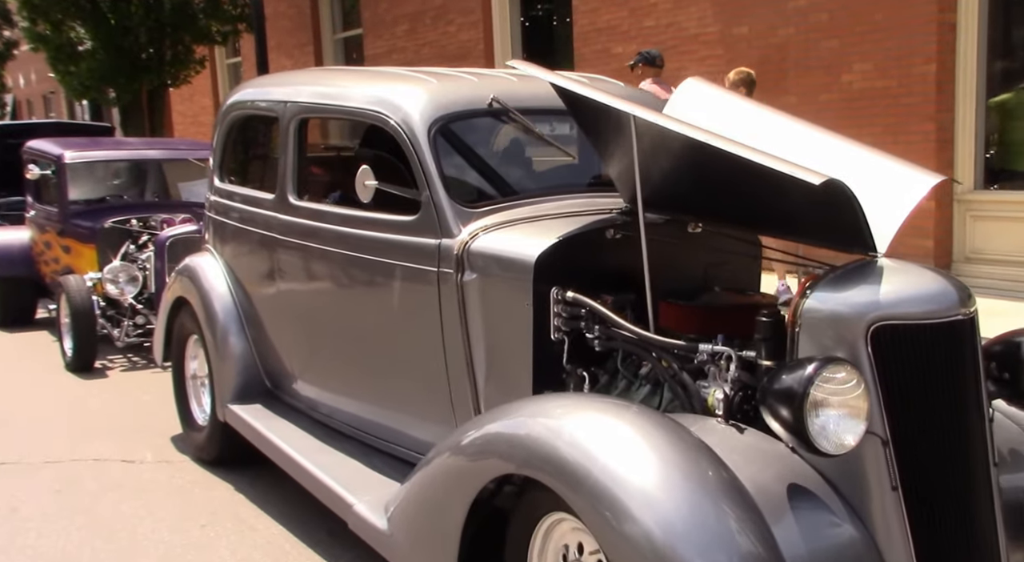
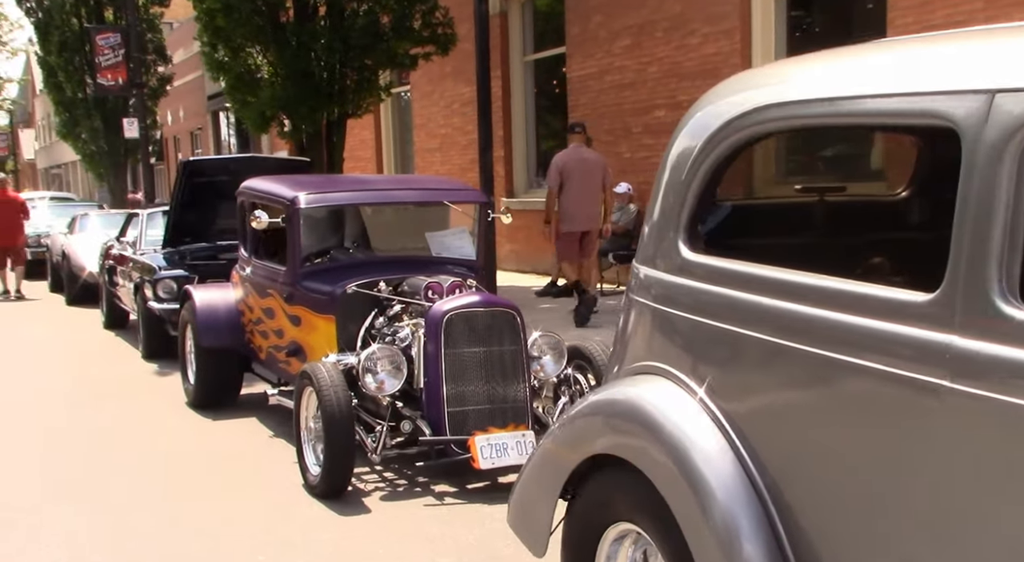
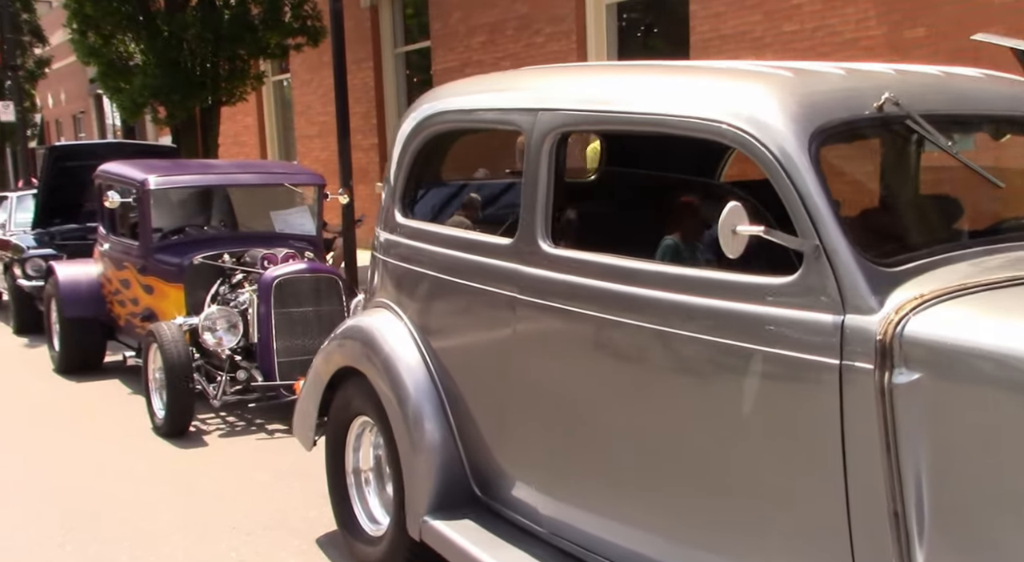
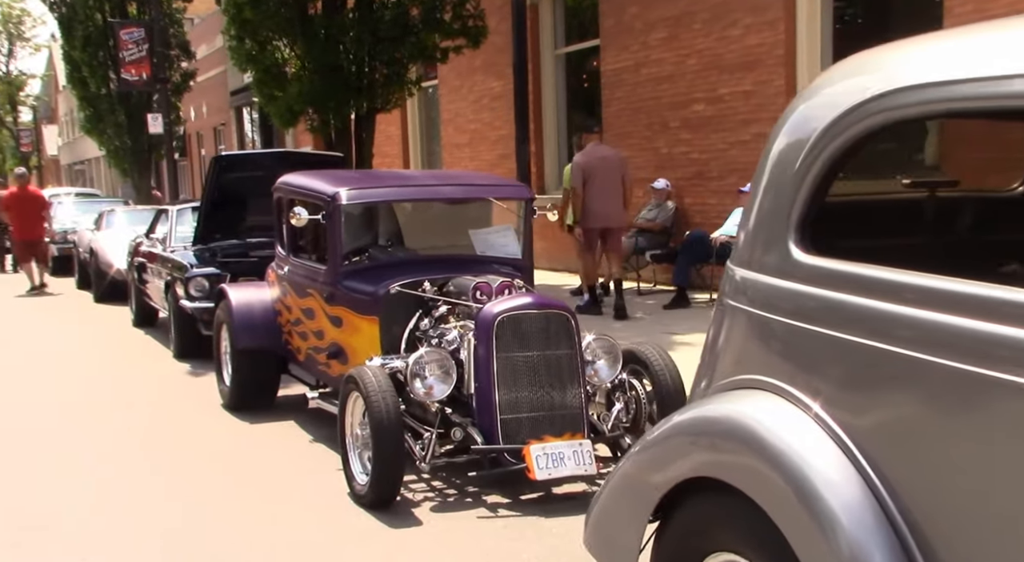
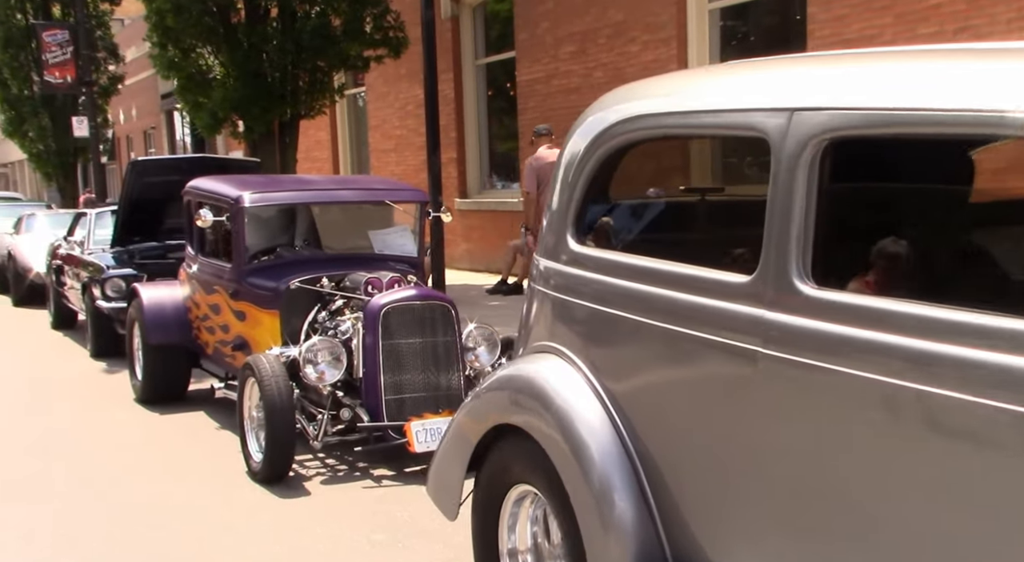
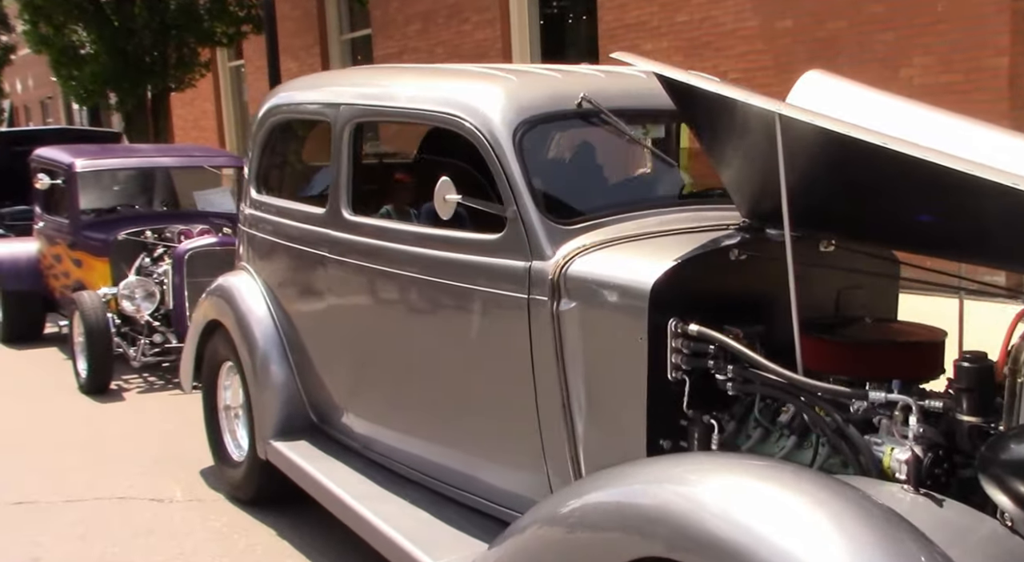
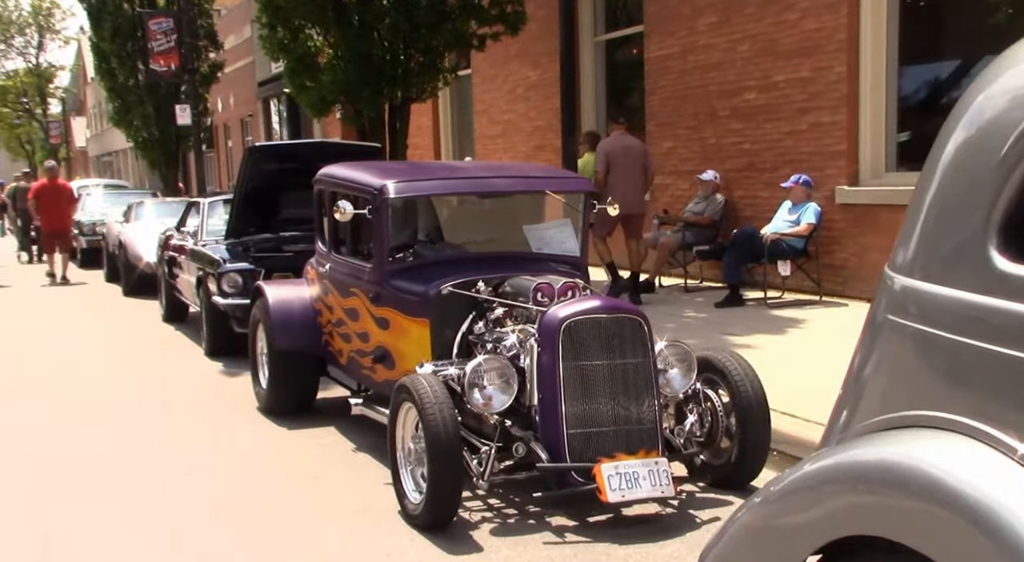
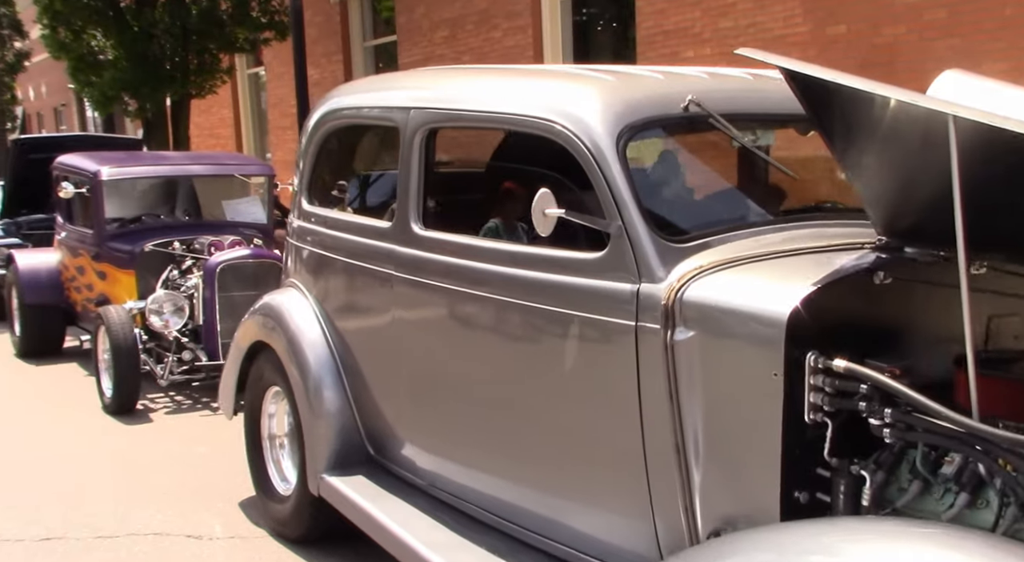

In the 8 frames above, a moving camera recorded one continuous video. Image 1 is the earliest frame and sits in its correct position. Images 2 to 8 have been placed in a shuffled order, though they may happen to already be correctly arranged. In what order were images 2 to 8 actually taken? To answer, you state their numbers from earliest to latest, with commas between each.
6, 8, 3, 5, 2, 4, 7
